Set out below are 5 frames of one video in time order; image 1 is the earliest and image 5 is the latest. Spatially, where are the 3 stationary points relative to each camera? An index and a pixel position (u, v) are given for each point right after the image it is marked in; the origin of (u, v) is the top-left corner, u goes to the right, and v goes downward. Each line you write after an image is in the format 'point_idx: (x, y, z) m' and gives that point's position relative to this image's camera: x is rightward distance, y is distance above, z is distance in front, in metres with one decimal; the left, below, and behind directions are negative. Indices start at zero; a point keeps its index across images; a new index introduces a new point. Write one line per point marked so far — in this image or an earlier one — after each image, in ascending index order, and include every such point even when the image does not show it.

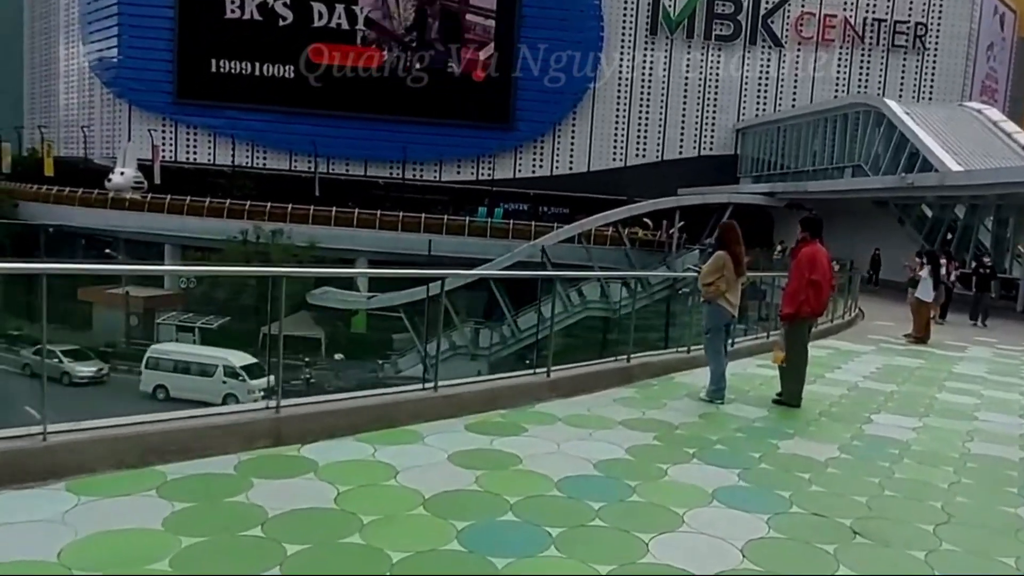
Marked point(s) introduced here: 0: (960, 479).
0: (+2.8, -1.2, +5.3) m
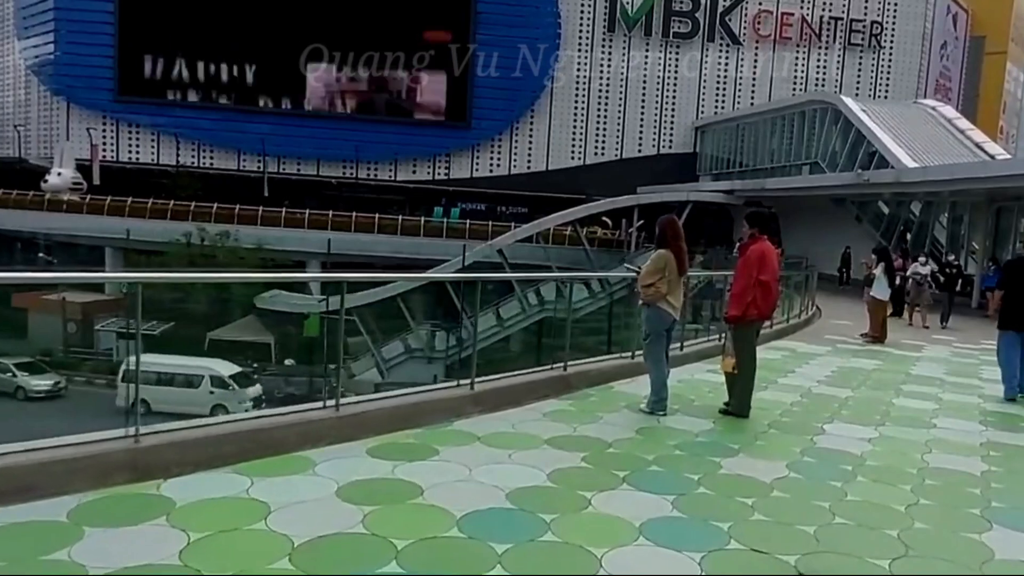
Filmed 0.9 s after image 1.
0: (+2.4, -1.2, +4.9) m
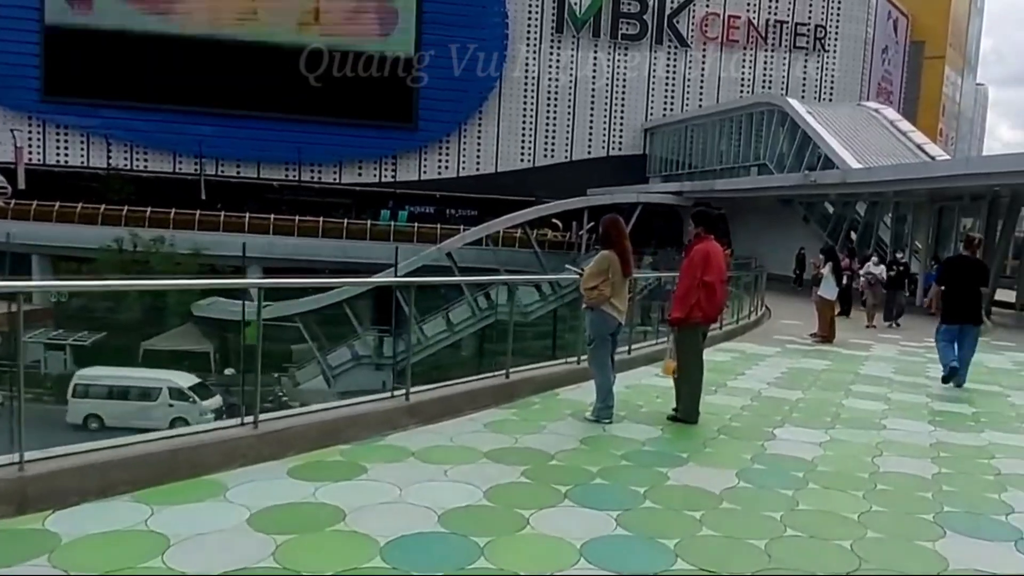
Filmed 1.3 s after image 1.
0: (+2.0, -1.2, +4.7) m
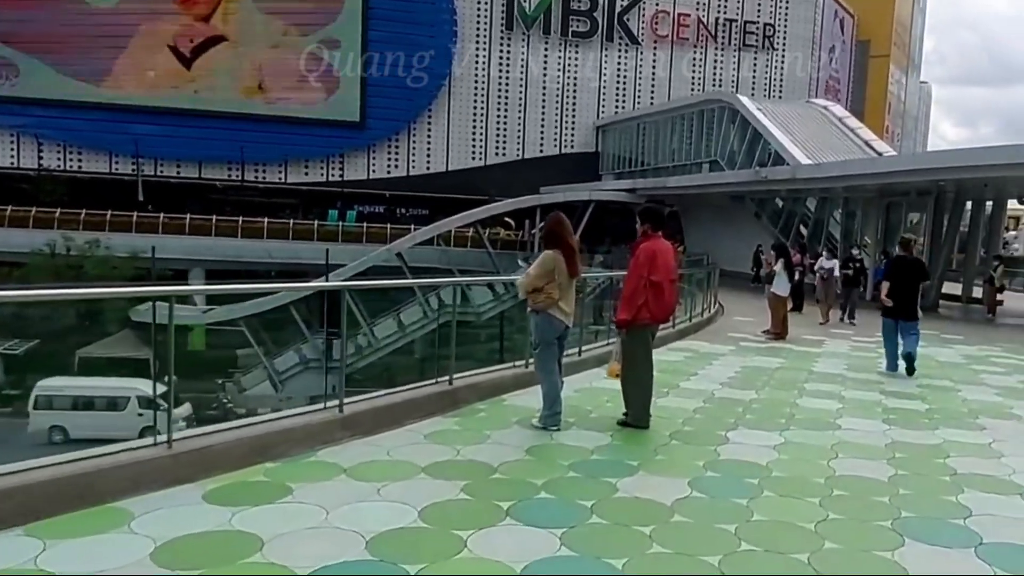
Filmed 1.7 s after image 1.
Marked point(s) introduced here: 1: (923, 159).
0: (+1.7, -1.2, +4.5) m
1: (+9.1, +2.9, +18.6) m
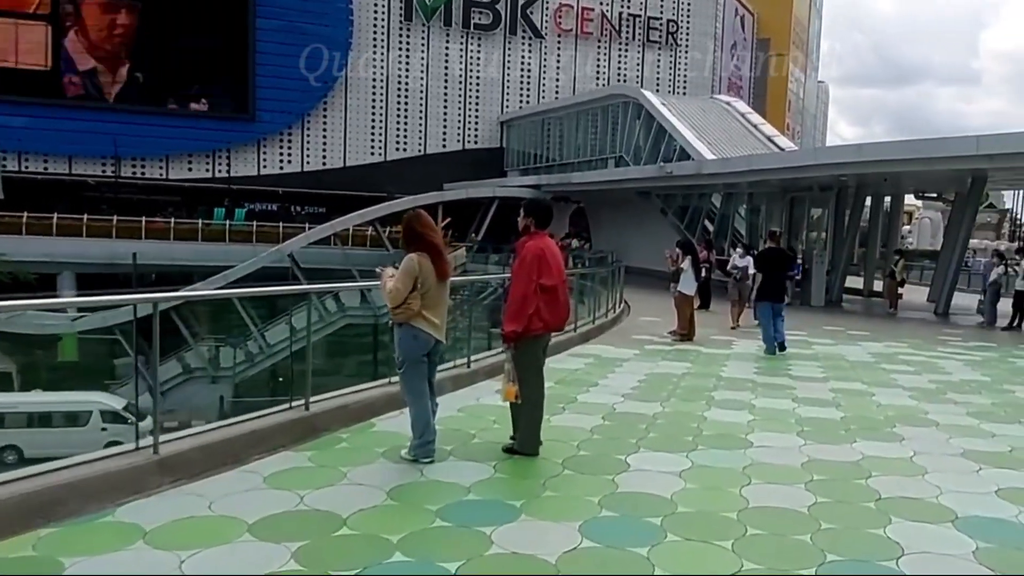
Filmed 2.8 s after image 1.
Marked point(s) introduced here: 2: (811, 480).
0: (+1.0, -1.2, +3.8) m
1: (+6.9, +3.0, +18.5) m
2: (+1.8, -1.1, +5.0) m
